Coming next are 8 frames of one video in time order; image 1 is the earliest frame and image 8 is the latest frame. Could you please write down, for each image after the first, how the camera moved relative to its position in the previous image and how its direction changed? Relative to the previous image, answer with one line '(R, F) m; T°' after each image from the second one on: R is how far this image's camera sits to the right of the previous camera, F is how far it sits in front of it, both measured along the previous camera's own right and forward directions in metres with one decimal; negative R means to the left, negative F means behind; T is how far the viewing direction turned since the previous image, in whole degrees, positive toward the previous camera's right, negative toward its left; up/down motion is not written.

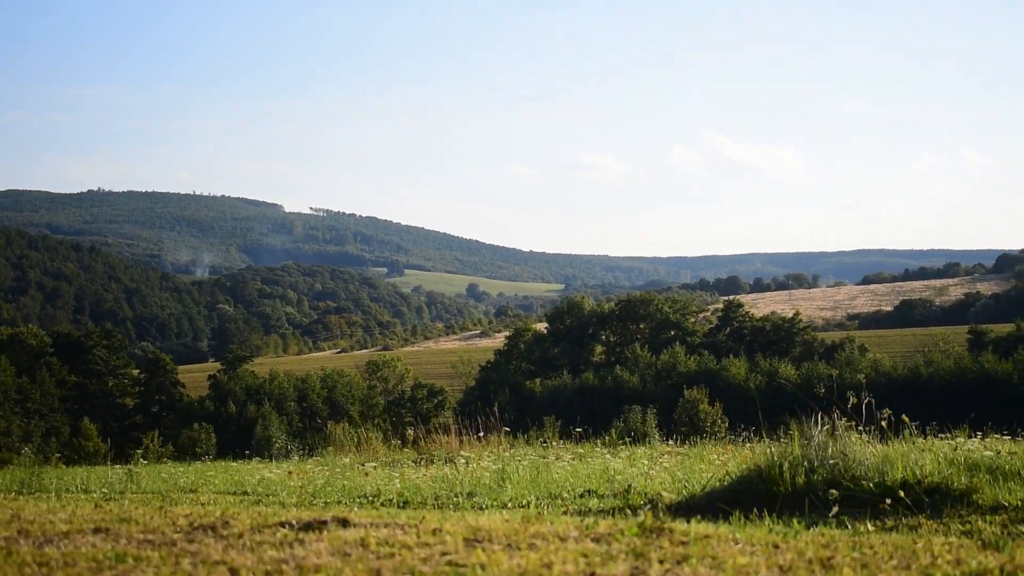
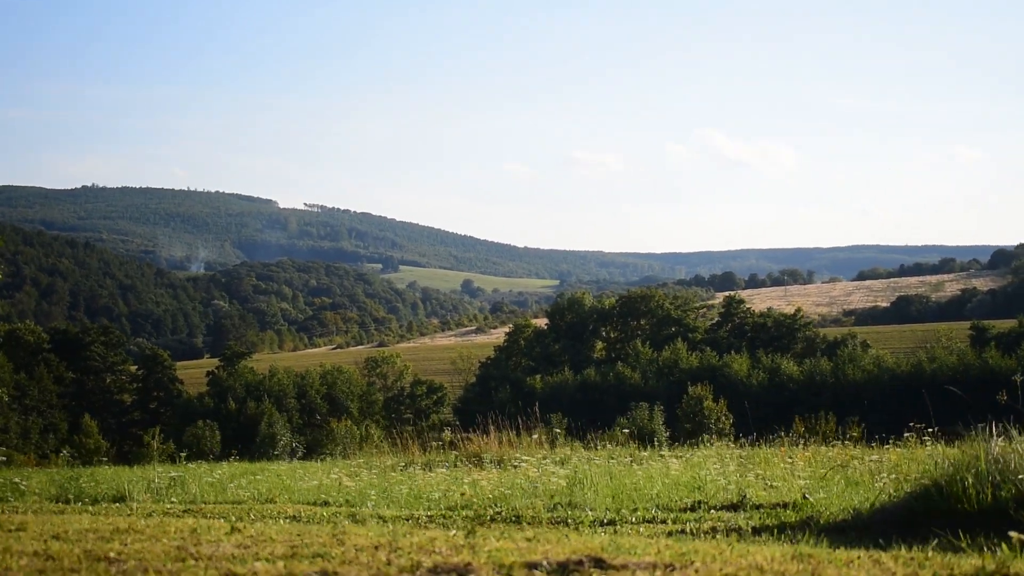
(-0.5, +0.2) m; 0°
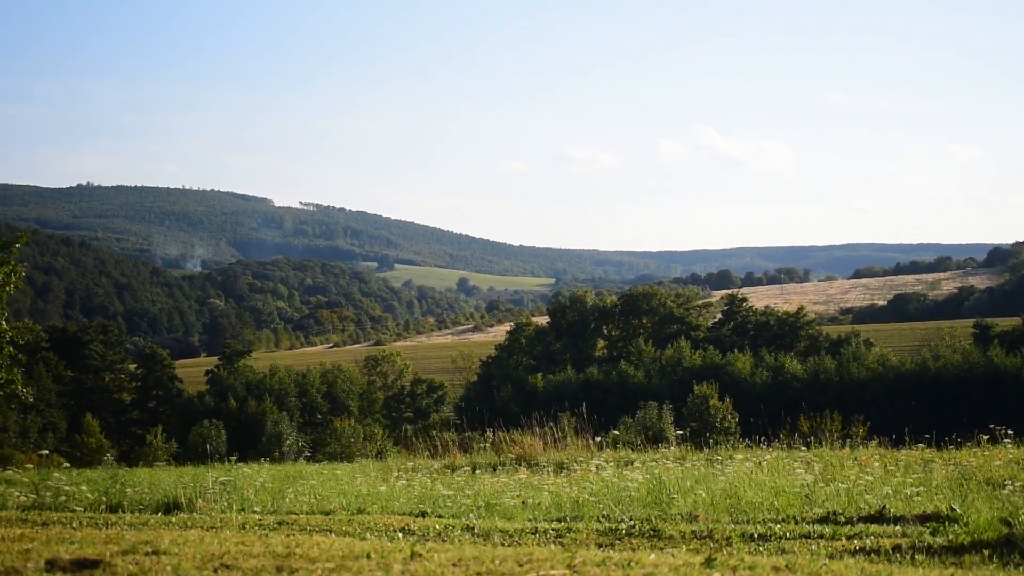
(-0.5, +0.2) m; 0°
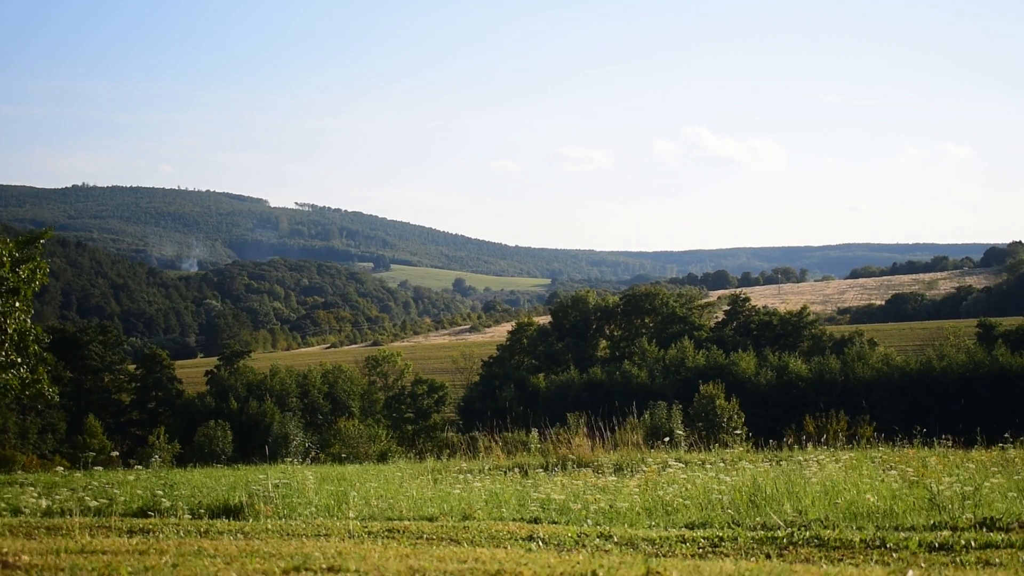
(-0.5, +0.2) m; 0°
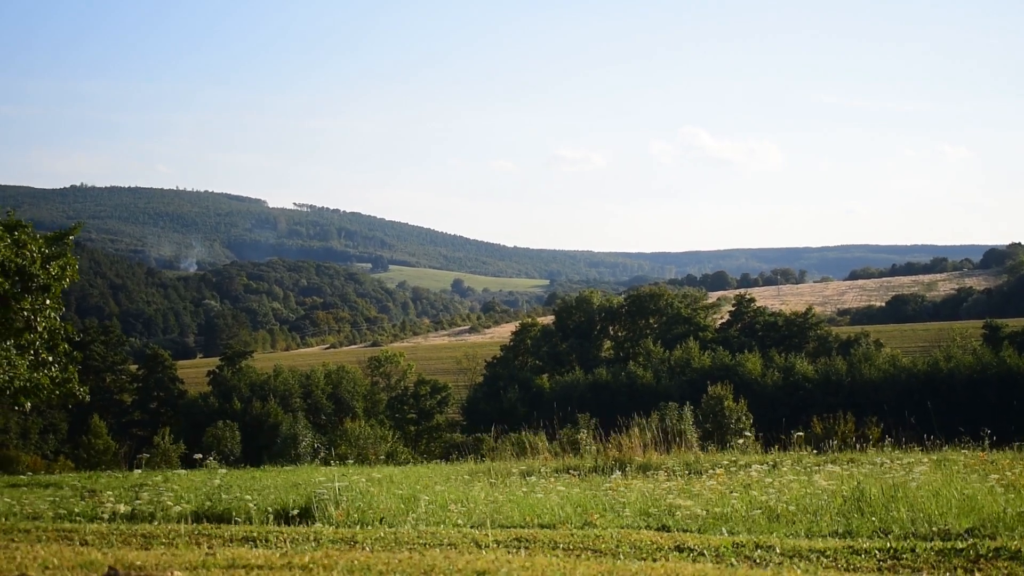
(-0.5, +0.2) m; 0°
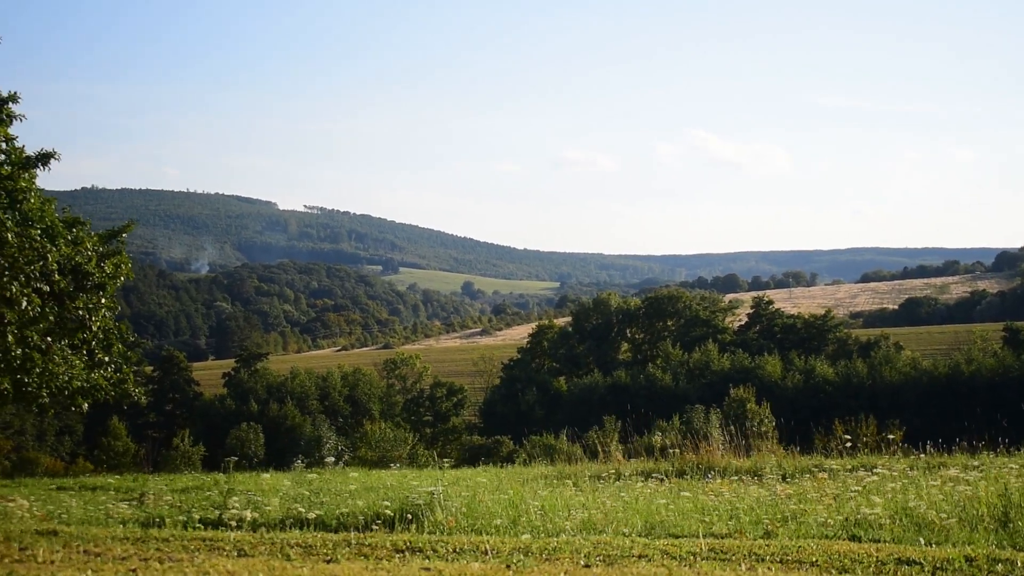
(-0.6, +0.2) m; -1°
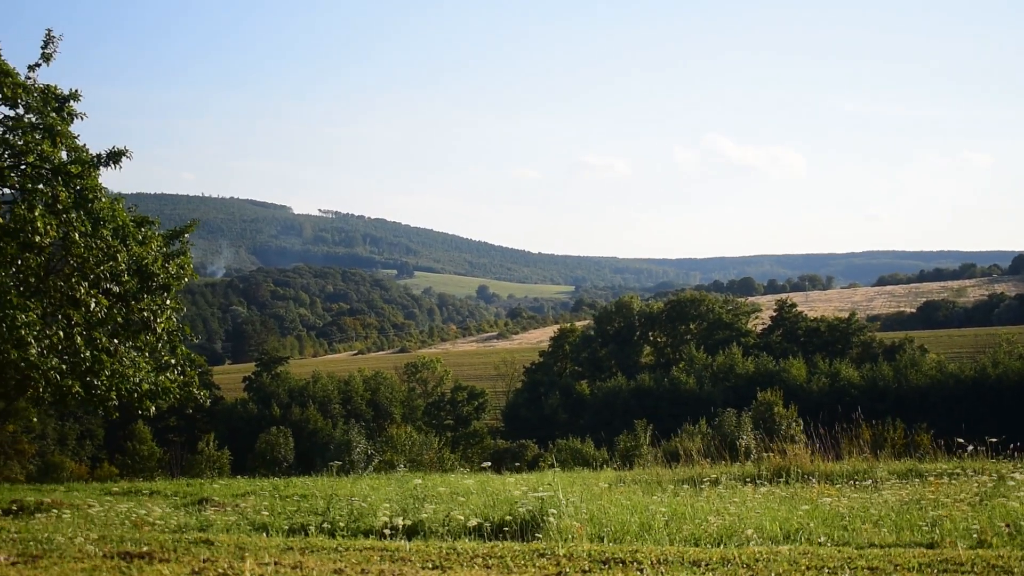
(-0.6, +0.2) m; -1°
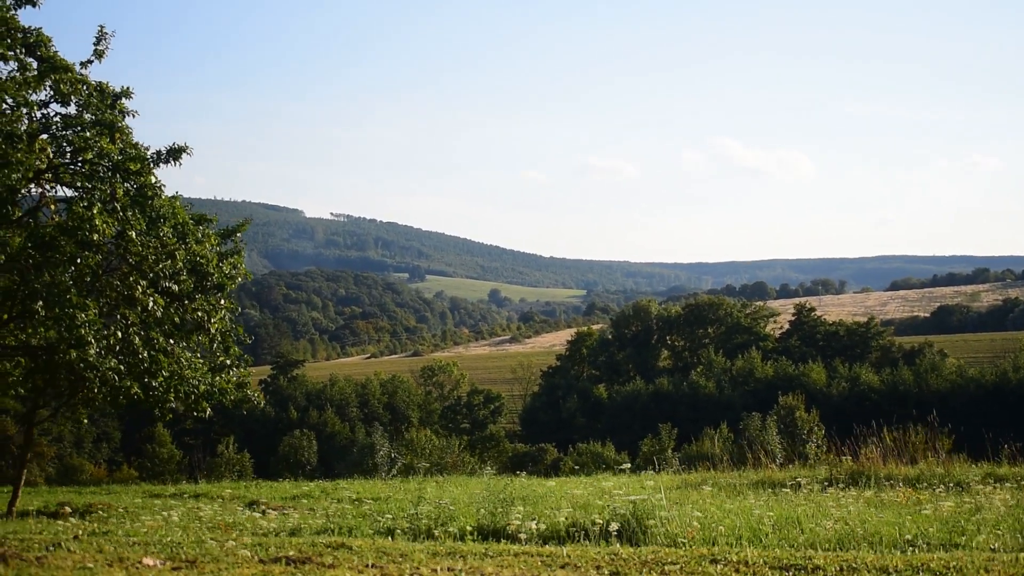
(-0.5, +0.1) m; -1°
